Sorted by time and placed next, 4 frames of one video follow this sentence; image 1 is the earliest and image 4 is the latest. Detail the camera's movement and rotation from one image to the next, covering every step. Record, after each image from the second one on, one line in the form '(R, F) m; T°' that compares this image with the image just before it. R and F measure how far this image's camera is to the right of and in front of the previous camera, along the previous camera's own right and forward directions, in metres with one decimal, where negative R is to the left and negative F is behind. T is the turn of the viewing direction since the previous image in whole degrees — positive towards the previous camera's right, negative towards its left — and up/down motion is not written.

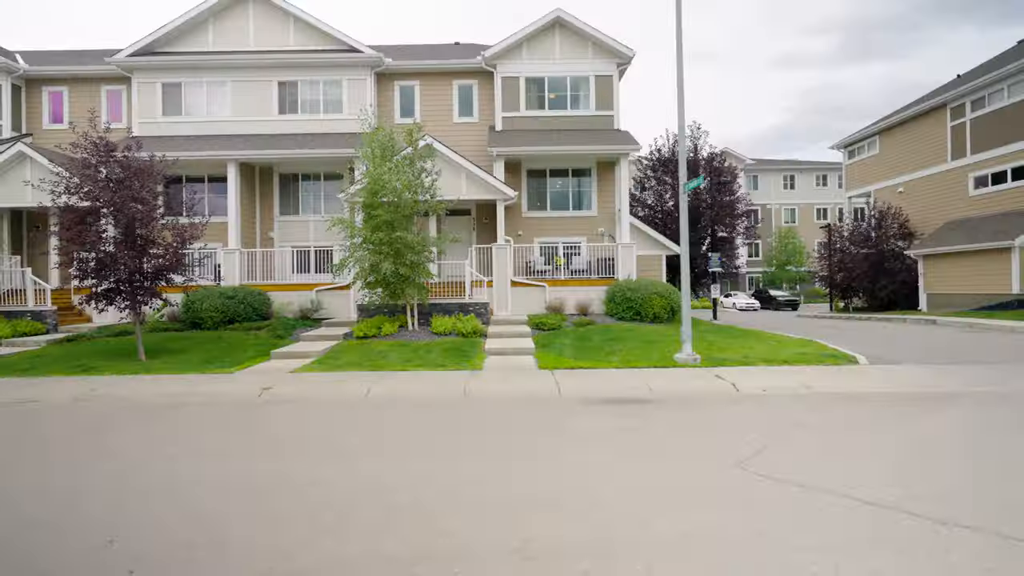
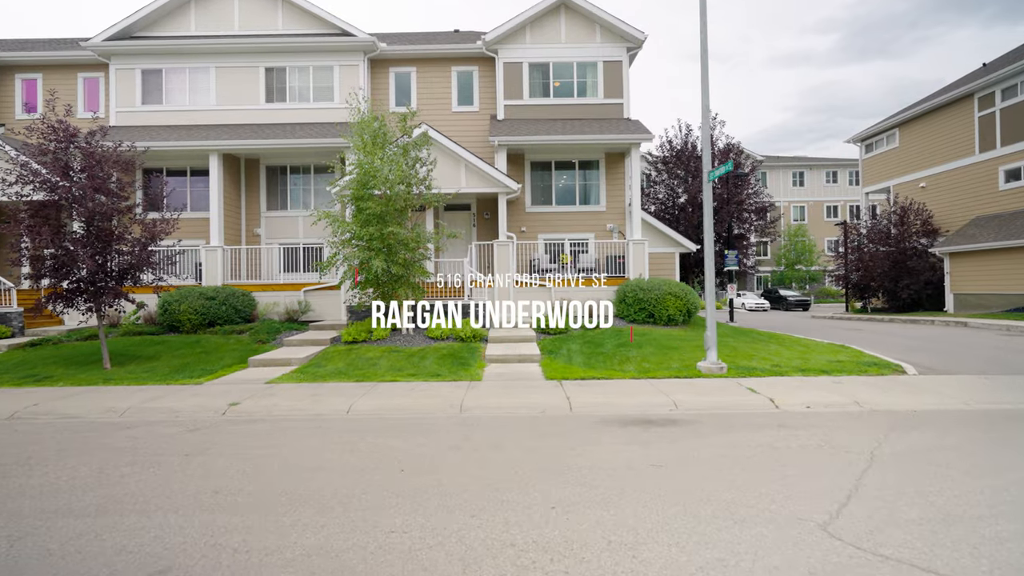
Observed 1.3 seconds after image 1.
(0.0, +1.3) m; 0°
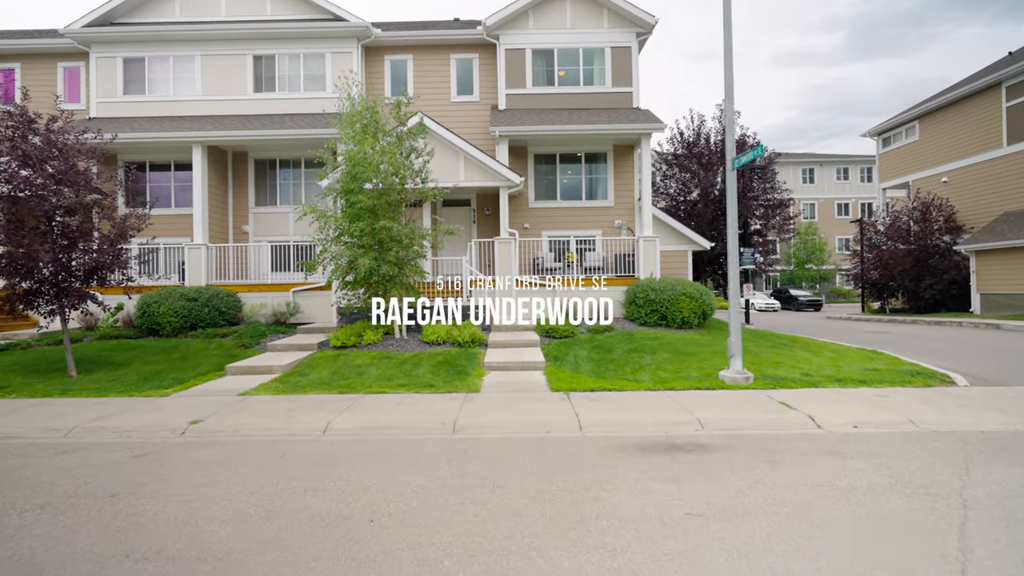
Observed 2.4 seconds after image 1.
(0.0, +1.1) m; 0°
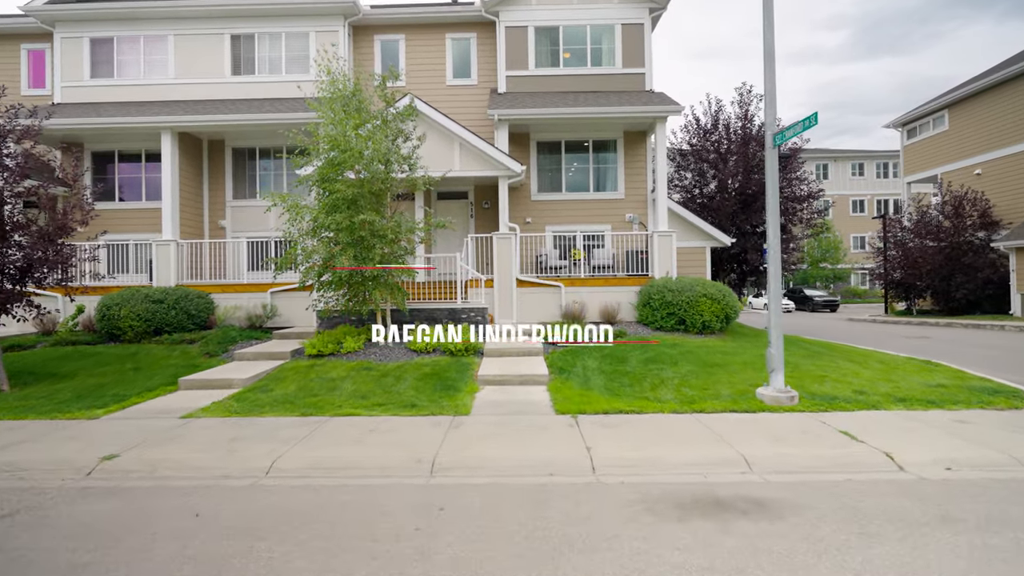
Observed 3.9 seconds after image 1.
(+0.1, +1.5) m; -1°
